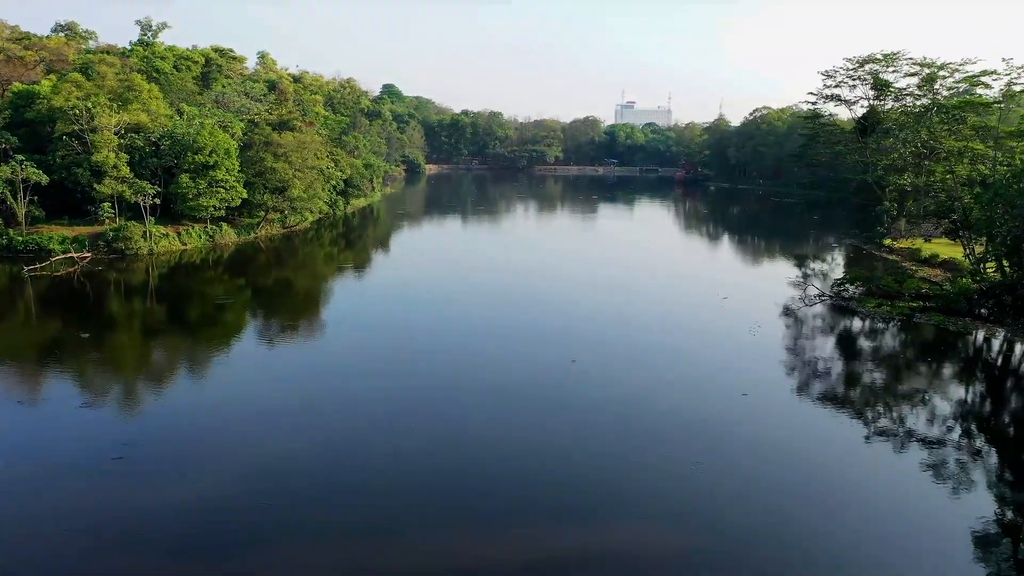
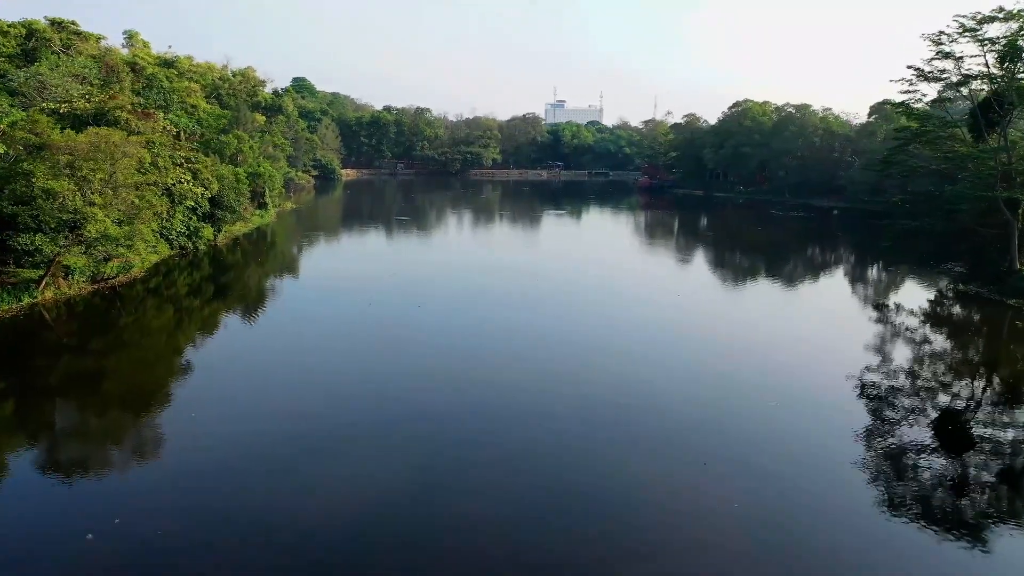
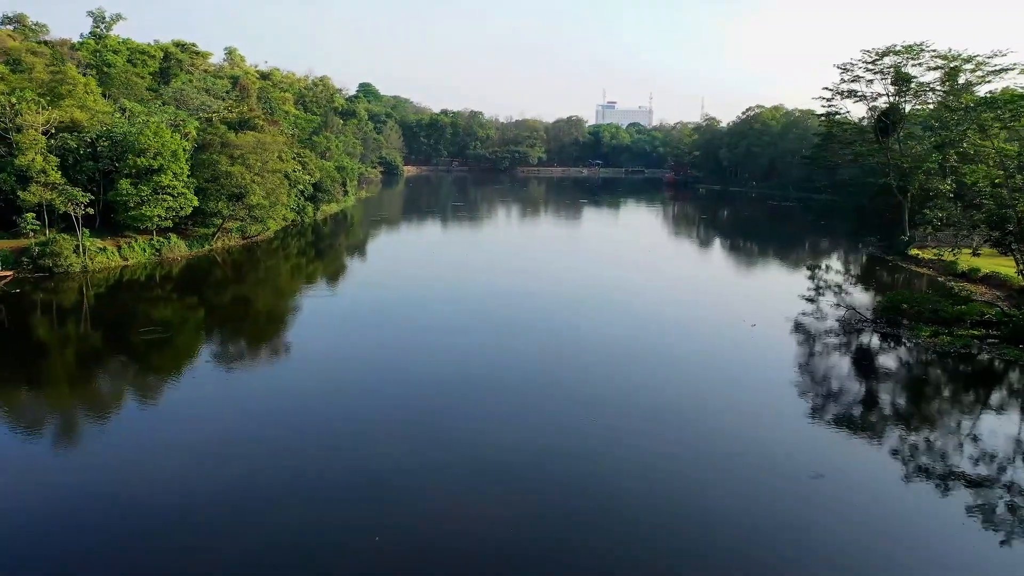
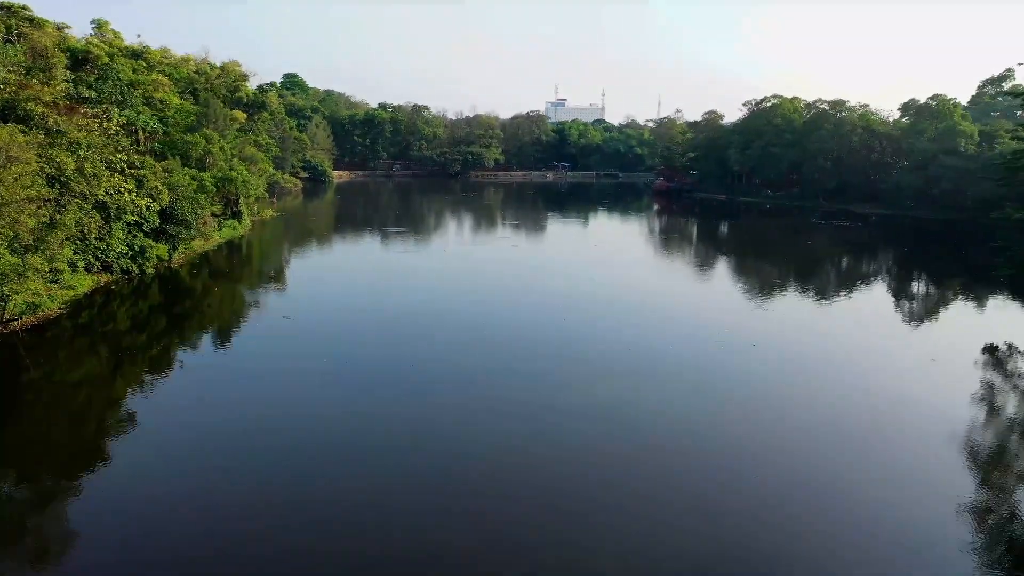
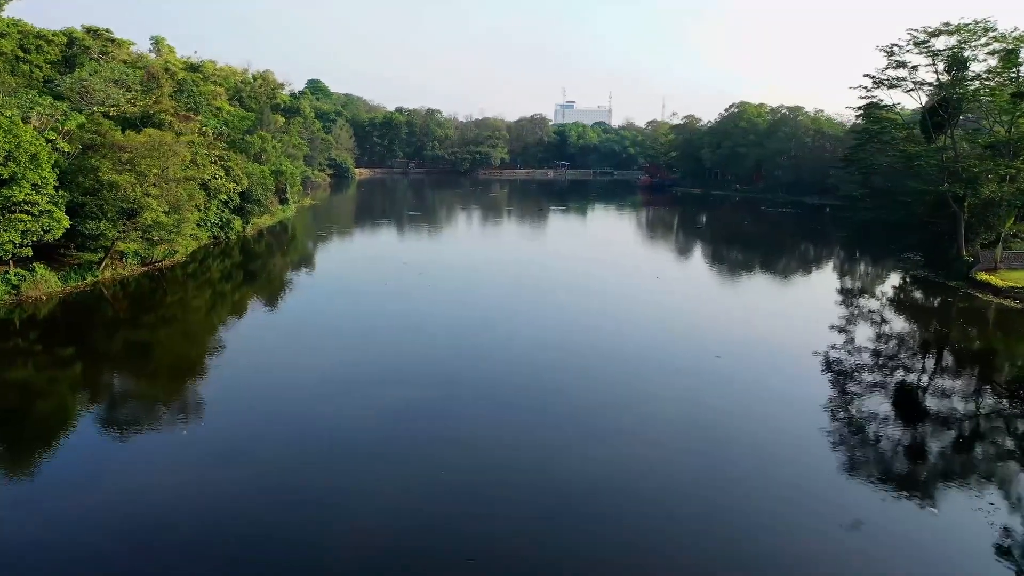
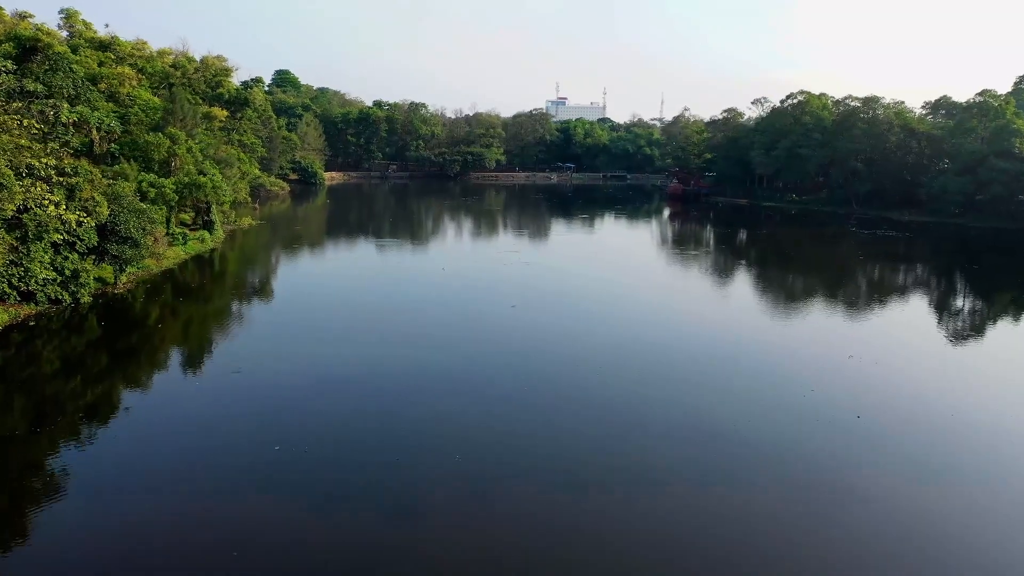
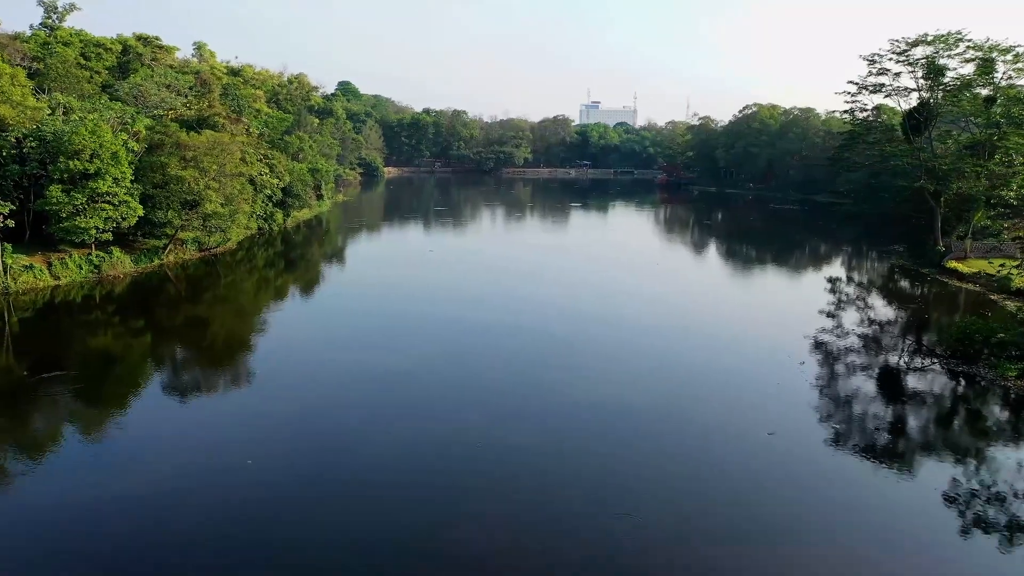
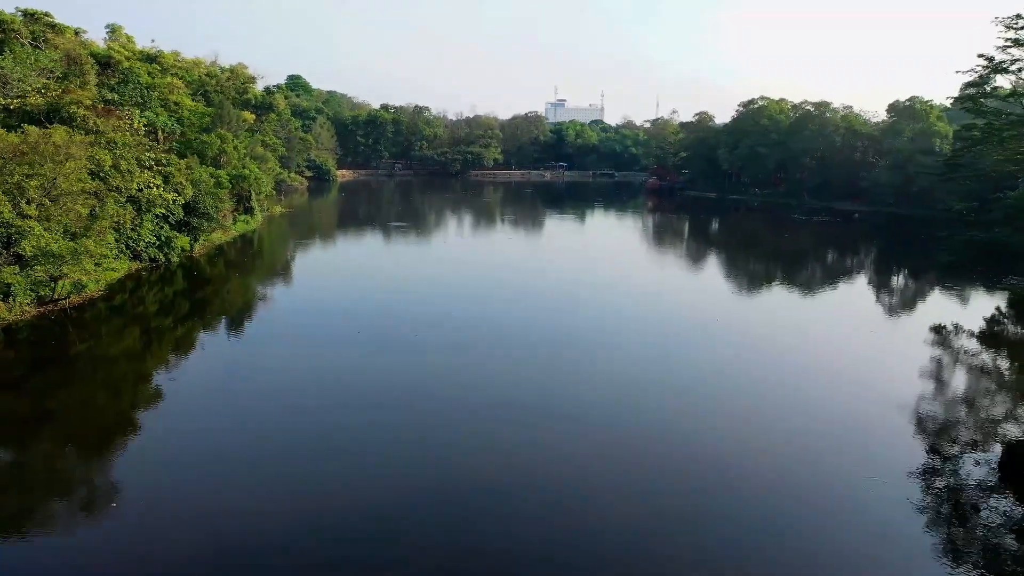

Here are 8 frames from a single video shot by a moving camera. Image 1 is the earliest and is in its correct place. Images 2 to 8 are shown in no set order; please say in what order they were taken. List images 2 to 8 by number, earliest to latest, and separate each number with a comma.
3, 7, 5, 2, 8, 4, 6
